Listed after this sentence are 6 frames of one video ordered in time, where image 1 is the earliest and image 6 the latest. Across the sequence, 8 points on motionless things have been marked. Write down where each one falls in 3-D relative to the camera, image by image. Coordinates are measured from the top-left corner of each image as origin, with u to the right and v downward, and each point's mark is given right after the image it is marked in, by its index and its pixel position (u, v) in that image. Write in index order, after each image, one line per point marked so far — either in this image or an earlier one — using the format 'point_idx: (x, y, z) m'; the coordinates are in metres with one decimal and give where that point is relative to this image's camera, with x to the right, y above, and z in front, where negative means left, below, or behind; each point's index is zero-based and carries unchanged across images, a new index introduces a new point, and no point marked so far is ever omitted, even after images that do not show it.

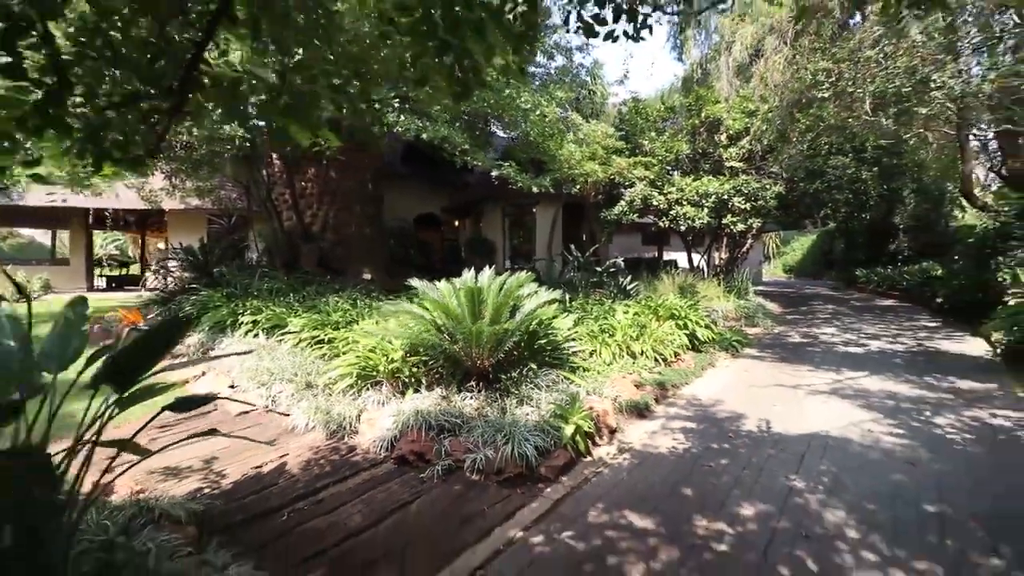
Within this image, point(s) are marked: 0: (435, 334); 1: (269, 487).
0: (-0.6, -0.4, +4.6) m
1: (-1.6, -1.3, +3.3) m
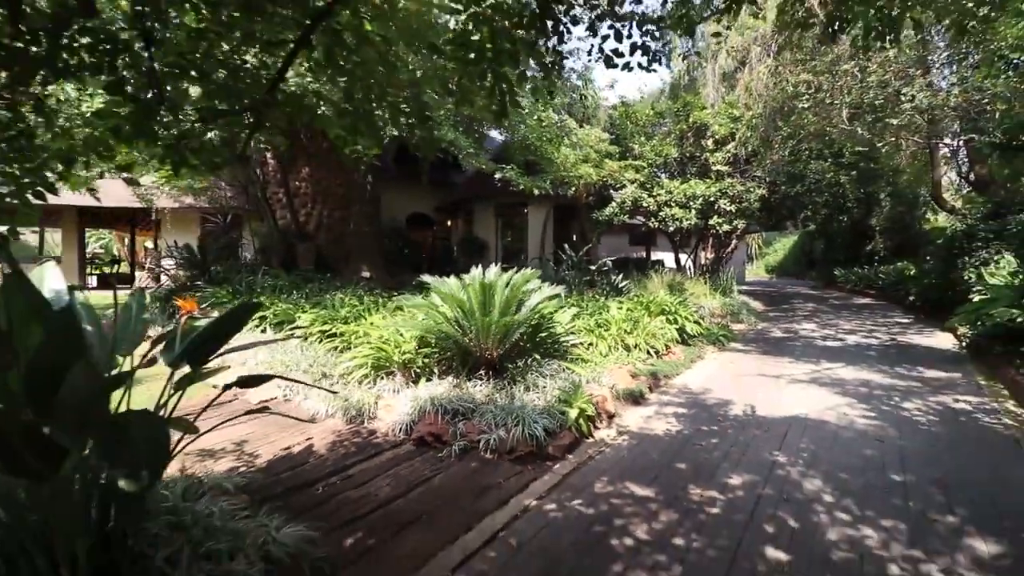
0: (-0.5, -0.4, +4.9) m
1: (-1.5, -1.3, +3.5) m
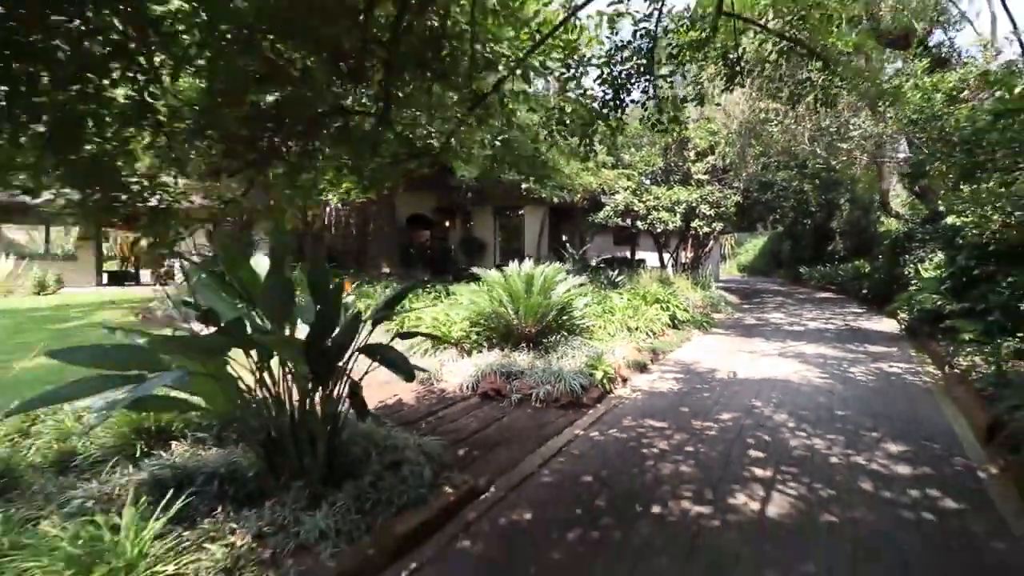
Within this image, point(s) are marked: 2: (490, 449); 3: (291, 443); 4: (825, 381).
0: (-0.1, -0.3, +6.0) m
1: (-1.0, -1.1, +4.6) m
2: (-0.2, -1.3, +4.0) m
3: (-1.4, -1.0, +3.0) m
4: (+3.7, -1.1, +5.8) m
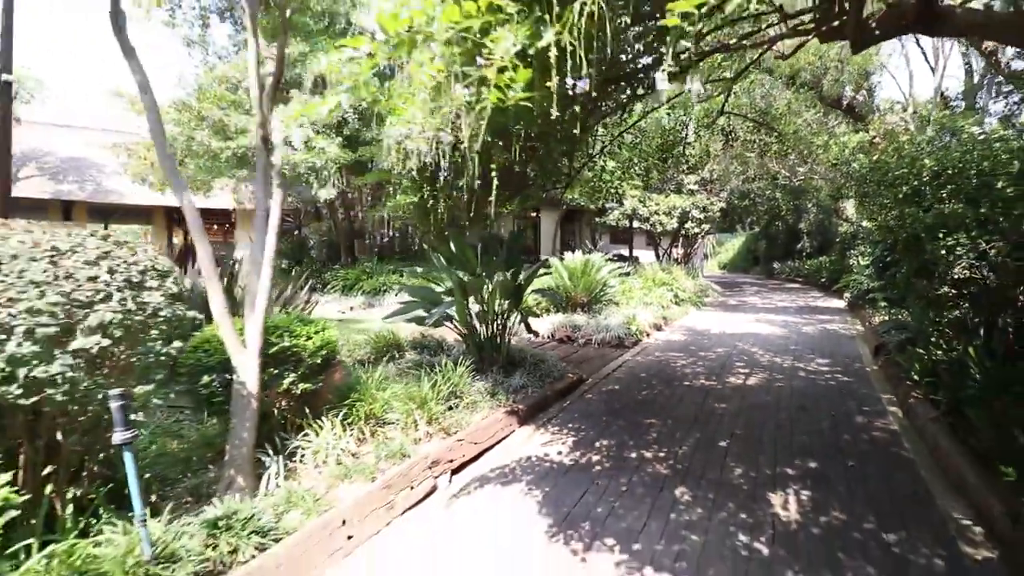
0: (+0.9, +0.1, +8.6) m
1: (0.0, -0.8, +7.1) m
2: (+0.9, -1.0, +6.6) m
3: (-0.2, -0.7, +5.5) m
4: (+4.7, -0.8, +8.5) m
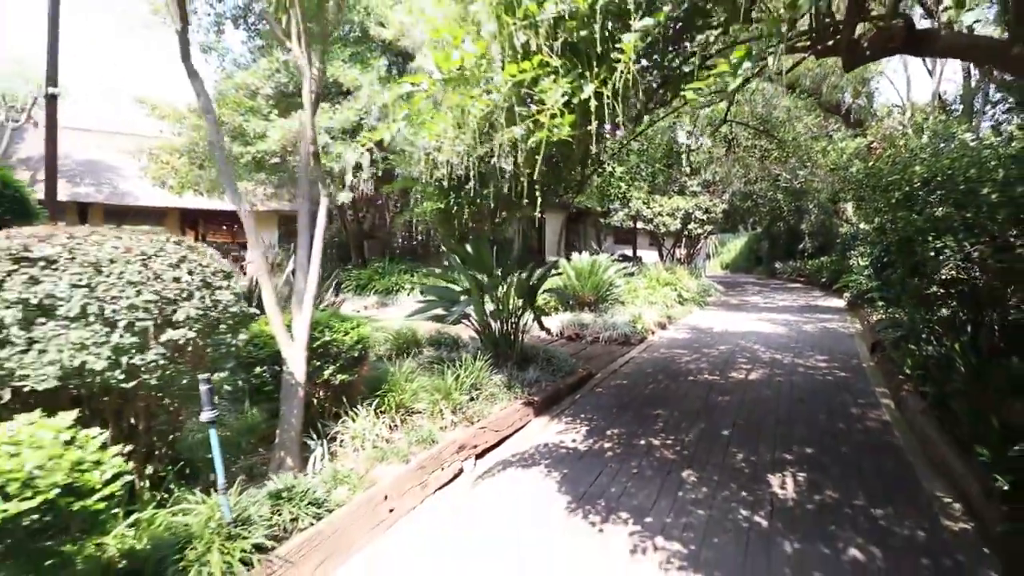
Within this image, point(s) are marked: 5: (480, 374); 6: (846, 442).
0: (+1.0, +0.1, +8.9) m
1: (+0.2, -0.8, +7.5) m
2: (+1.1, -1.0, +6.9) m
3: (-0.1, -0.6, +5.9) m
4: (+4.9, -0.8, +8.8) m
5: (-0.3, -0.9, +5.0) m
6: (+2.9, -1.3, +4.3) m
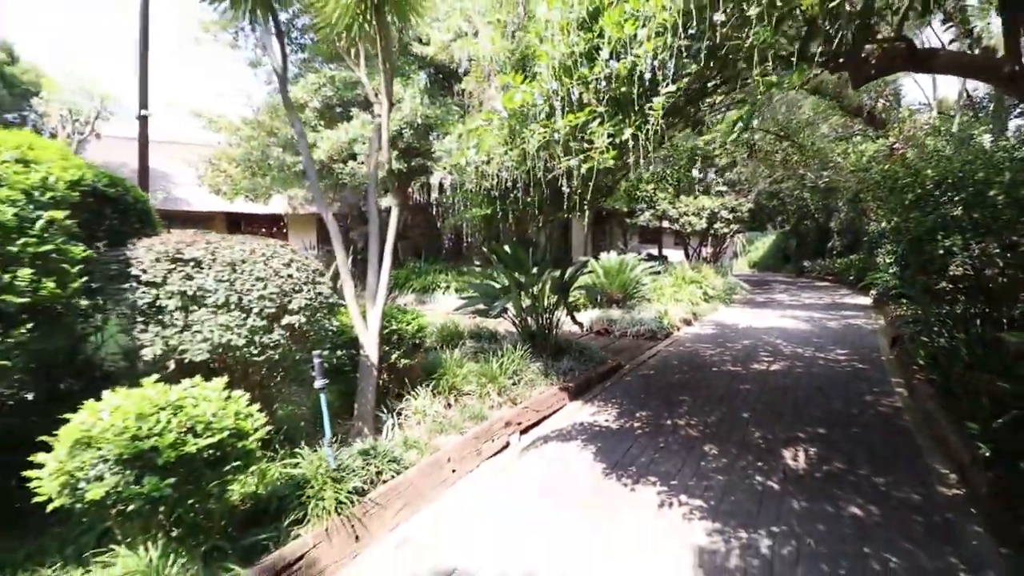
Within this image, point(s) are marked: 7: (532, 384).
0: (+1.6, +0.1, +9.4) m
1: (+0.7, -0.8, +8.0) m
2: (+1.6, -1.0, +7.4) m
3: (+0.4, -0.6, +6.4) m
4: (+5.4, -0.7, +9.1) m
5: (+0.1, -0.8, +5.6) m
6: (+3.3, -1.3, +4.7) m
7: (+0.2, -1.0, +5.3) m
